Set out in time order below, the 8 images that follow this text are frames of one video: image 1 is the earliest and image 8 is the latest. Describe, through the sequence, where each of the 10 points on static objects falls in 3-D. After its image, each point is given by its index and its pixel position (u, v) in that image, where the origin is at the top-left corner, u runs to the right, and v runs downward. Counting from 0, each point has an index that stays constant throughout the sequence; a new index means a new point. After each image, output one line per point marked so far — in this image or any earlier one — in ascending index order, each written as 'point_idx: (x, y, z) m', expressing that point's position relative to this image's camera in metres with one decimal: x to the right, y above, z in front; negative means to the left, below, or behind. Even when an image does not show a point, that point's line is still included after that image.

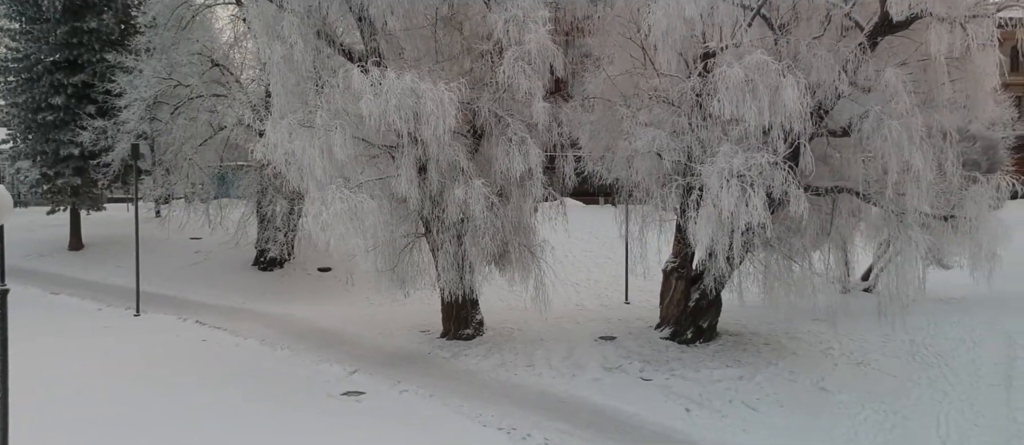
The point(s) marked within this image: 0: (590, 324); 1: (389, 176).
0: (+1.3, -1.7, +13.2) m
1: (-1.6, +0.6, +10.0) m
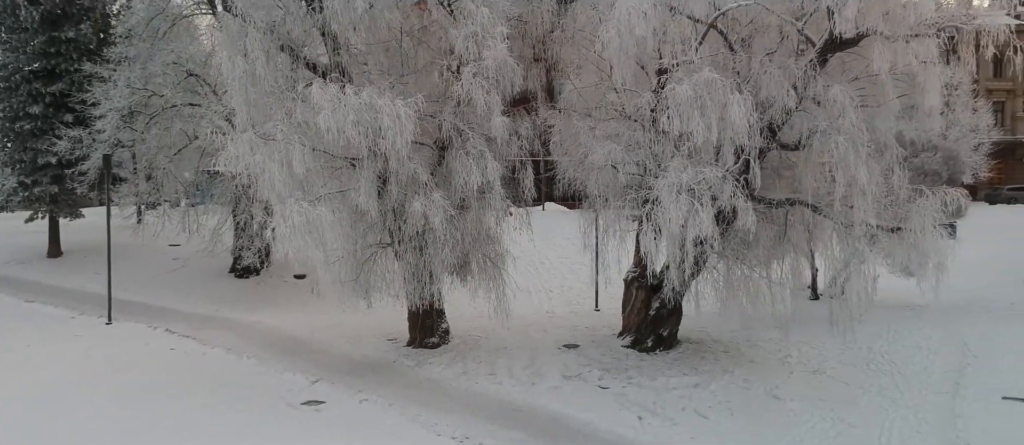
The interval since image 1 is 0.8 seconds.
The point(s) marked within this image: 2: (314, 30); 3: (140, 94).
0: (+0.8, -1.8, +13.5) m
1: (-2.1, +0.4, +10.2) m
2: (-2.7, +2.6, +10.7) m
3: (-7.7, +2.6, +16.4) m
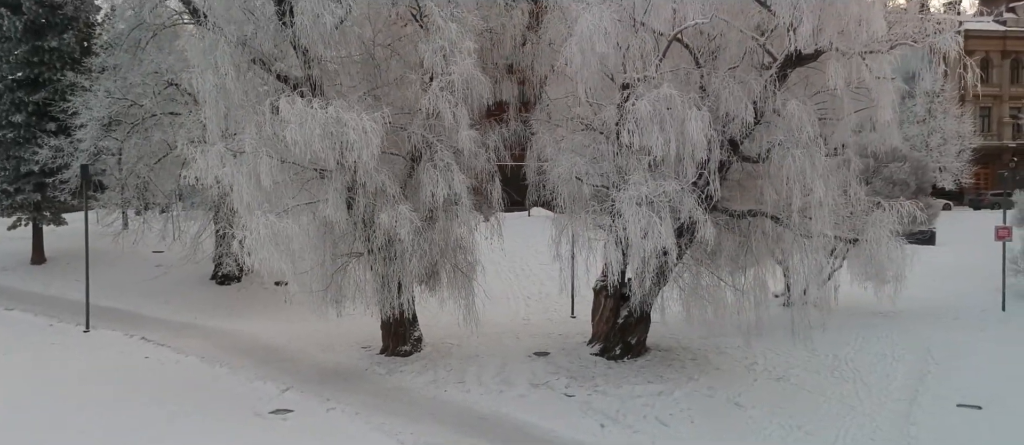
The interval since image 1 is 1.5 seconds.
0: (+0.3, -2.0, +13.7) m
1: (-2.5, +0.3, +10.4) m
2: (-3.1, +2.4, +10.9) m
3: (-8.2, +2.4, +16.6) m
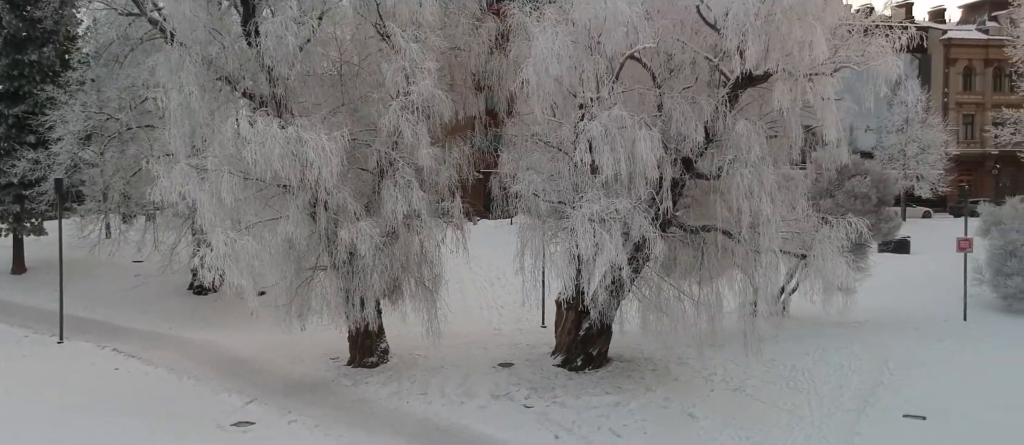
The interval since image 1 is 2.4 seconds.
0: (-0.3, -2.2, +13.9) m
1: (-3.1, +0.1, +10.6) m
2: (-3.7, +2.2, +11.2) m
3: (-8.8, +2.2, +16.8) m
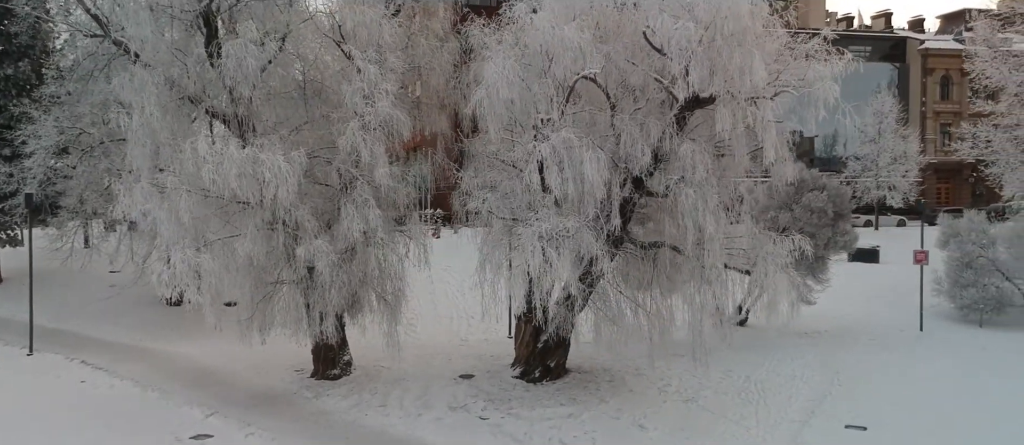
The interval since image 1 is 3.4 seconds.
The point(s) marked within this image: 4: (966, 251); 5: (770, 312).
0: (-0.9, -2.5, +14.3) m
1: (-3.7, -0.2, +10.9) m
2: (-4.3, +2.0, +11.5) m
3: (-9.5, +1.9, +17.1) m
4: (+10.4, -0.6, +18.2) m
5: (+3.7, -1.3, +11.5) m
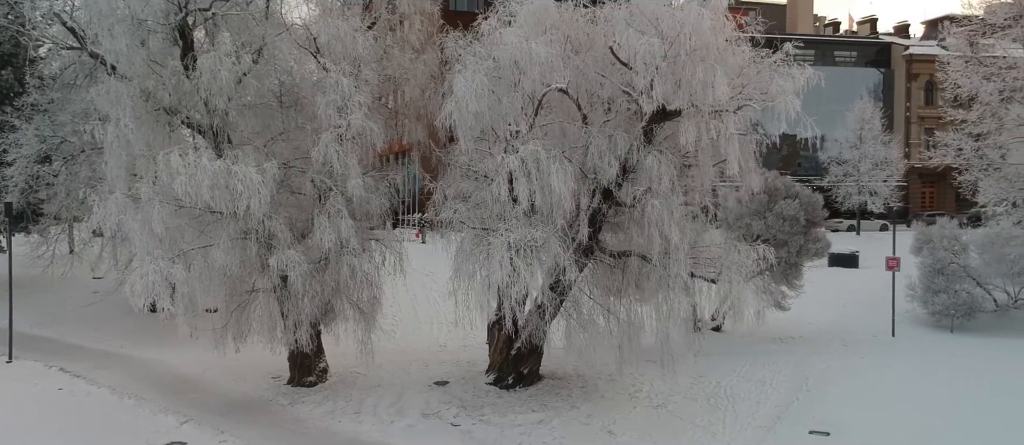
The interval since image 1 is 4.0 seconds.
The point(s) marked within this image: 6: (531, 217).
0: (-1.4, -2.6, +14.4) m
1: (-4.2, -0.3, +11.1) m
2: (-4.7, +1.8, +11.7) m
3: (-10.0, +1.8, +17.2) m
4: (+9.9, -0.8, +18.5) m
5: (+3.3, -1.4, +11.7) m
6: (+0.3, +0.1, +11.0) m
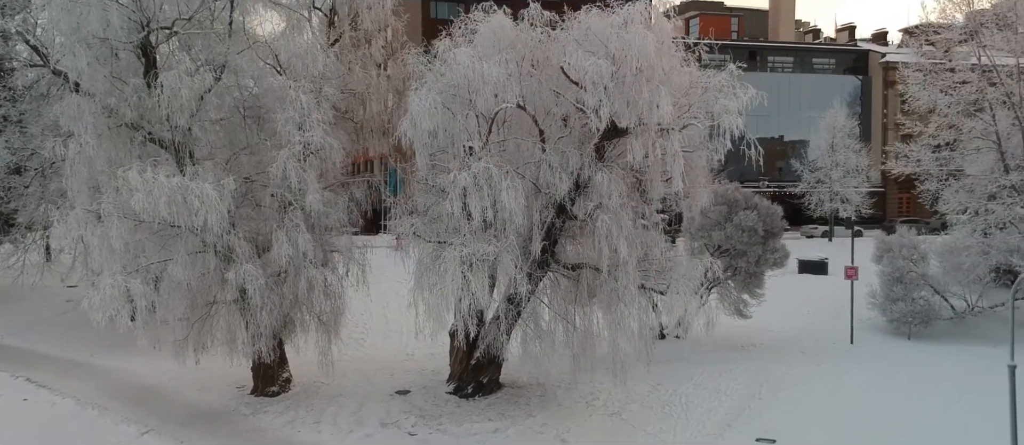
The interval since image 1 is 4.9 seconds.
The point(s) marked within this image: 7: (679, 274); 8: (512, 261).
0: (-2.1, -2.9, +14.7) m
1: (-4.8, -0.5, +11.4) m
2: (-5.4, +1.6, +11.9) m
3: (-10.7, +1.5, +17.4) m
4: (+9.1, -1.0, +18.9) m
5: (+2.7, -1.6, +12.1) m
6: (-0.4, -0.1, +11.3) m
7: (+2.6, -0.8, +12.4) m
8: (0.0, -0.5, +11.2) m
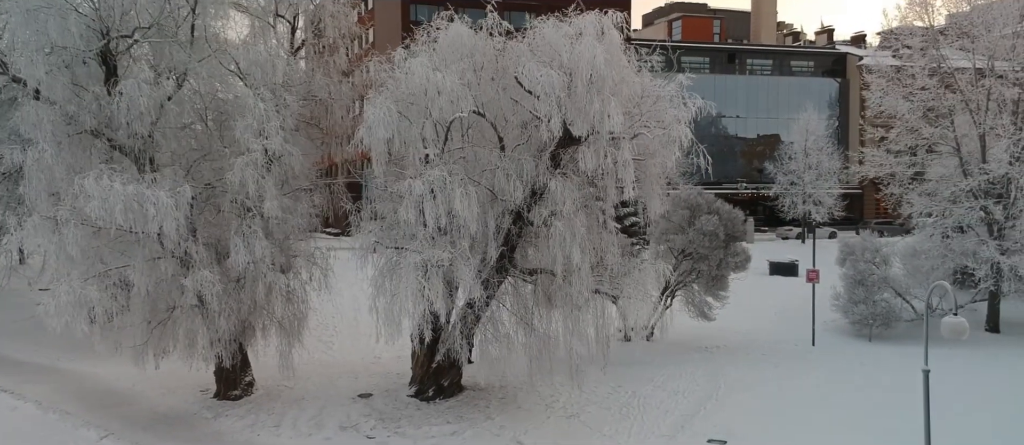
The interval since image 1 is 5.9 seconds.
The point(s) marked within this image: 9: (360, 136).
0: (-2.8, -3.0, +14.9) m
1: (-5.5, -0.6, +11.5) m
2: (-6.1, +1.5, +12.0) m
3: (-11.5, +1.4, +17.4) m
4: (+8.4, -1.1, +19.2) m
5: (+2.0, -1.7, +12.3) m
6: (-1.0, -0.2, +11.5) m
7: (+1.9, -0.9, +12.6) m
8: (-0.6, -0.6, +11.4) m
9: (-2.2, +1.3, +11.7) m
